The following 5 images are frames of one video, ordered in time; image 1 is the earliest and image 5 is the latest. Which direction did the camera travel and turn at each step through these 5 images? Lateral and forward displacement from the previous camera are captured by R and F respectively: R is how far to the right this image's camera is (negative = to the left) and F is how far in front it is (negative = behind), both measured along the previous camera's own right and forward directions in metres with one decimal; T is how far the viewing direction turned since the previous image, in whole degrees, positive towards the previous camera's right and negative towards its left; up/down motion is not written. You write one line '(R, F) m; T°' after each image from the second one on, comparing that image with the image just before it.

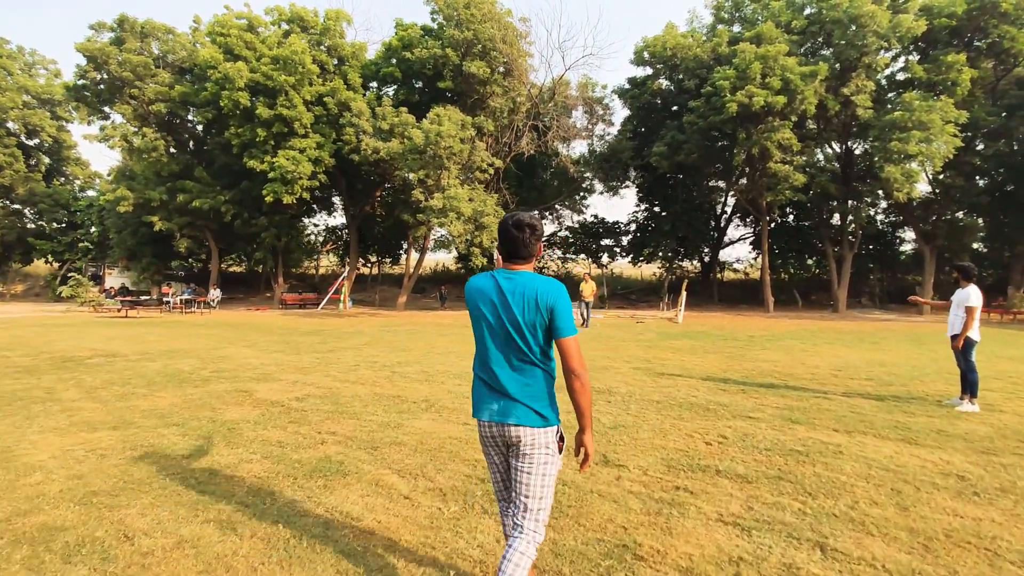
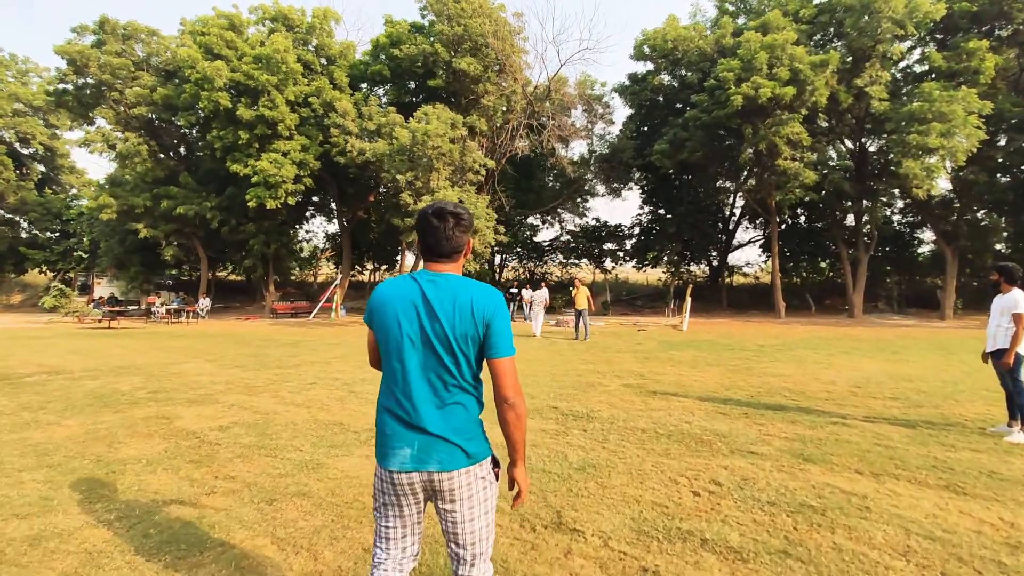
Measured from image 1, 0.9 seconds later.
(+0.6, +1.2) m; -1°
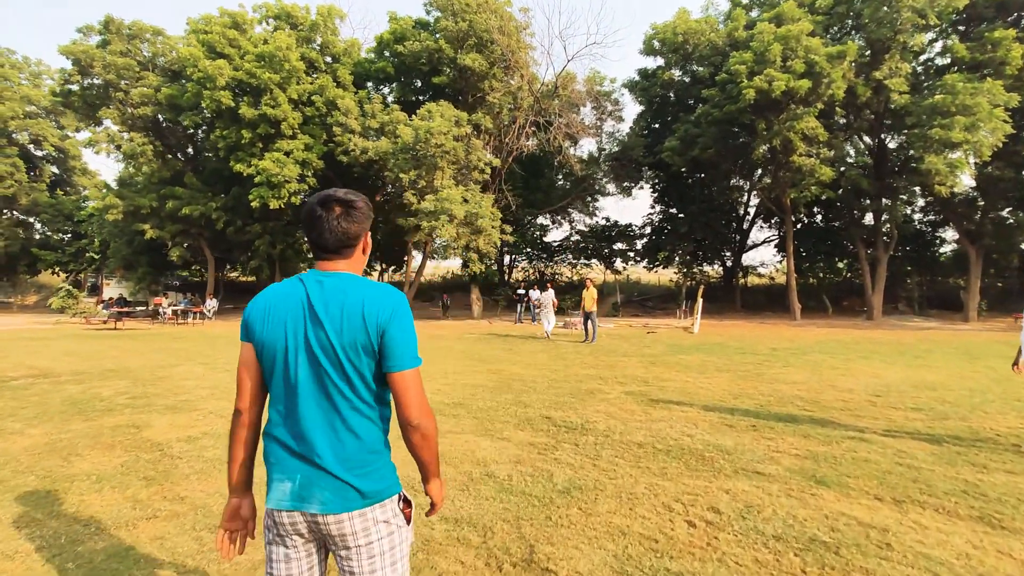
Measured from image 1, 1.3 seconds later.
(+0.3, +0.5) m; -1°
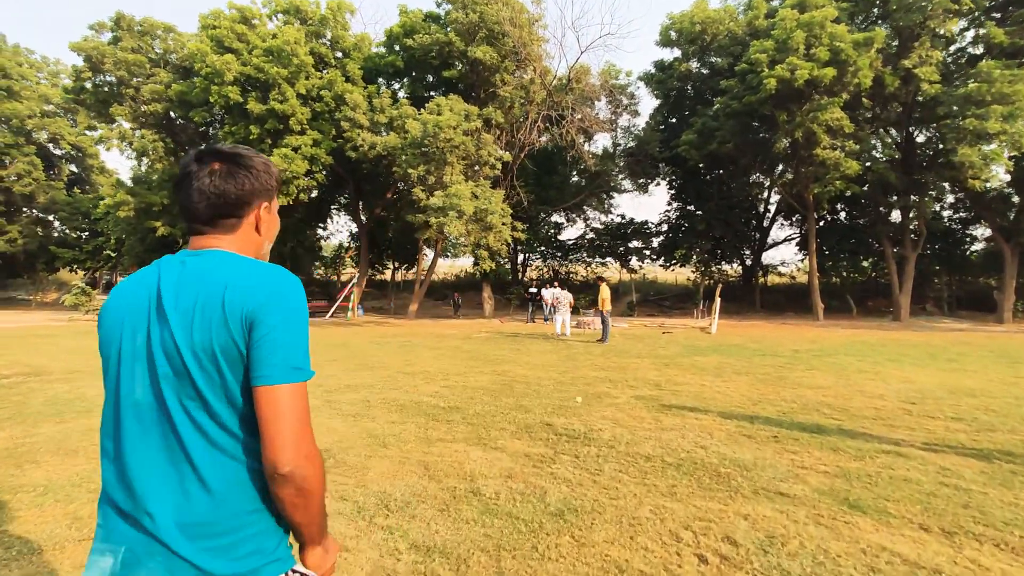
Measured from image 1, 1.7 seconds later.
(+0.2, +0.6) m; -2°
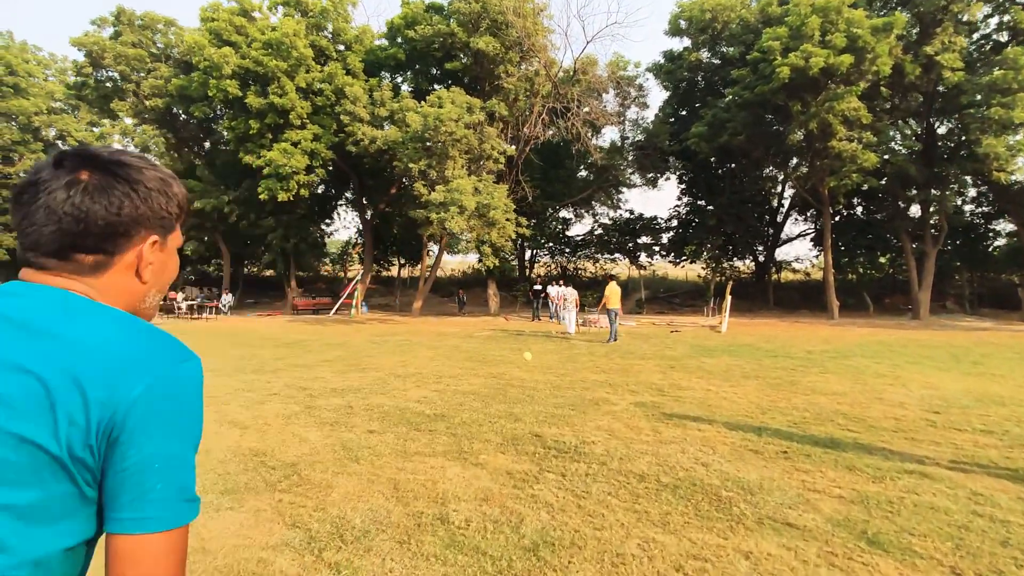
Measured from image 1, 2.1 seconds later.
(+0.3, +0.5) m; -1°
